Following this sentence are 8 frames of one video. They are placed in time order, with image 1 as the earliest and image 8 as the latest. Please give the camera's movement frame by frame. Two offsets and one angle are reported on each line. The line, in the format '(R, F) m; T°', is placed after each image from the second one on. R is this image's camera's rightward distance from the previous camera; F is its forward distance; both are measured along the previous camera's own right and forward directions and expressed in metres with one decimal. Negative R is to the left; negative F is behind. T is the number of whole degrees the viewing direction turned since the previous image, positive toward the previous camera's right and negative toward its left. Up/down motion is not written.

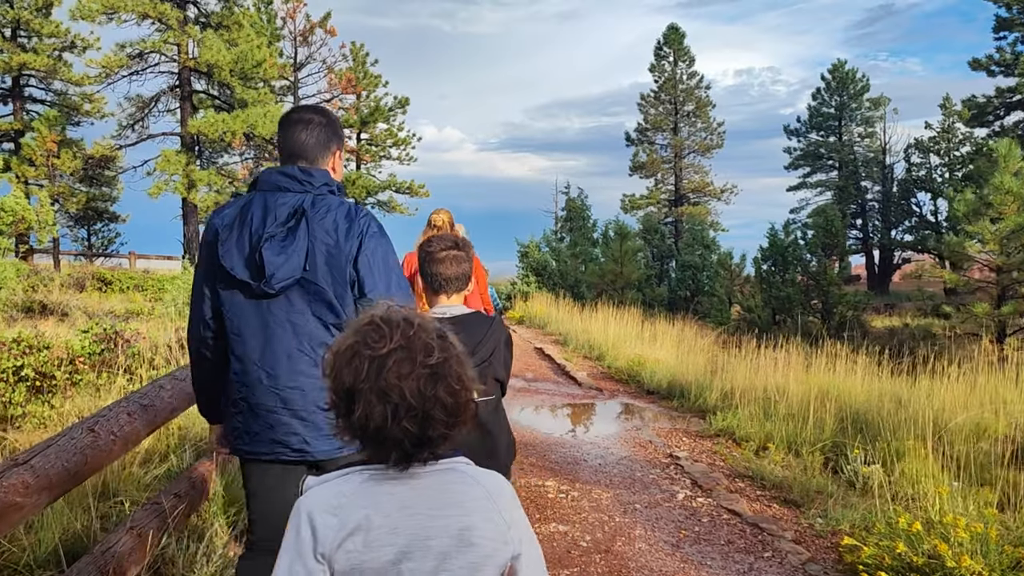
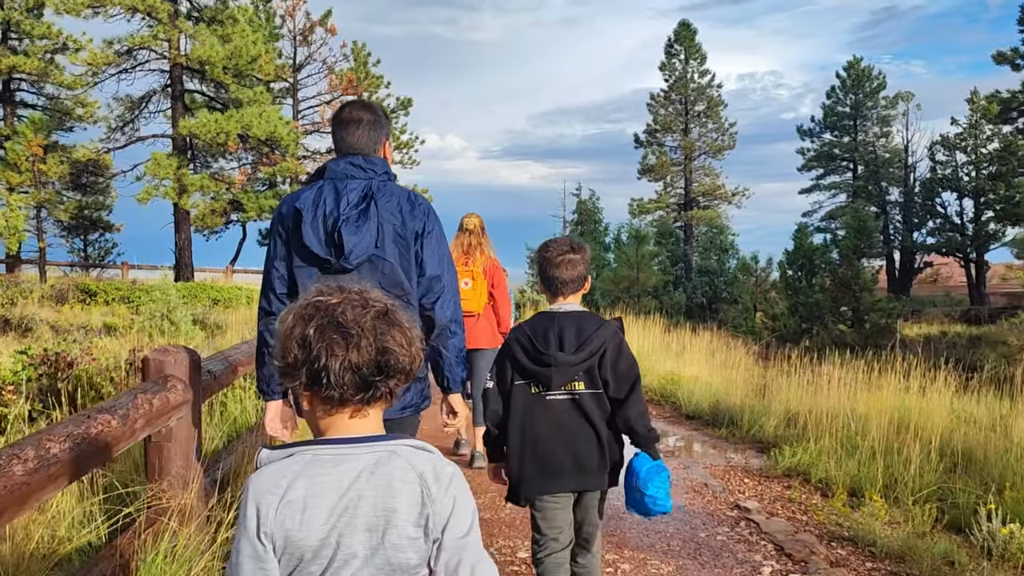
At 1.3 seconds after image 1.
(-0.1, +1.2) m; 0°
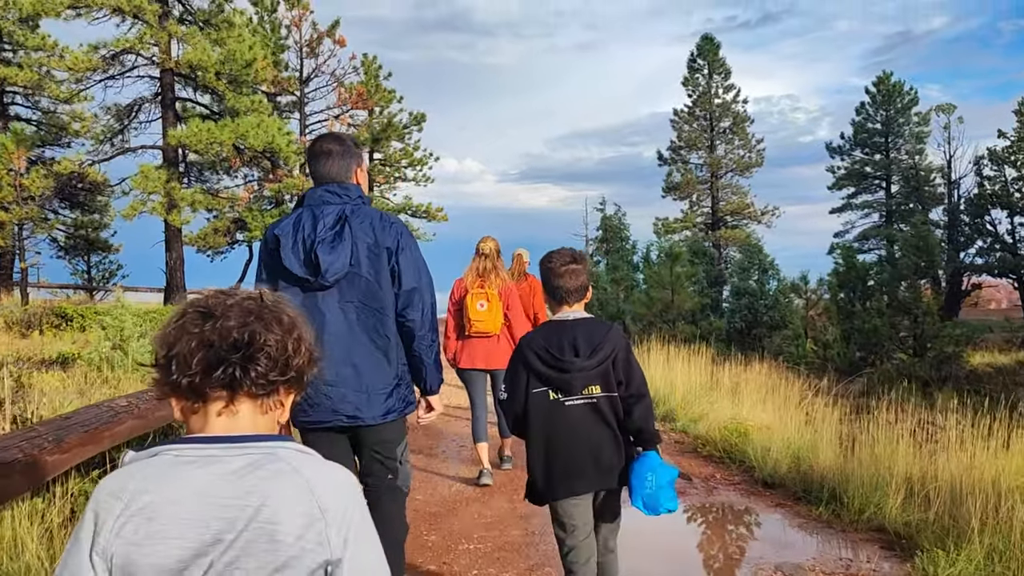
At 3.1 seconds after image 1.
(0.0, +1.9) m; -1°
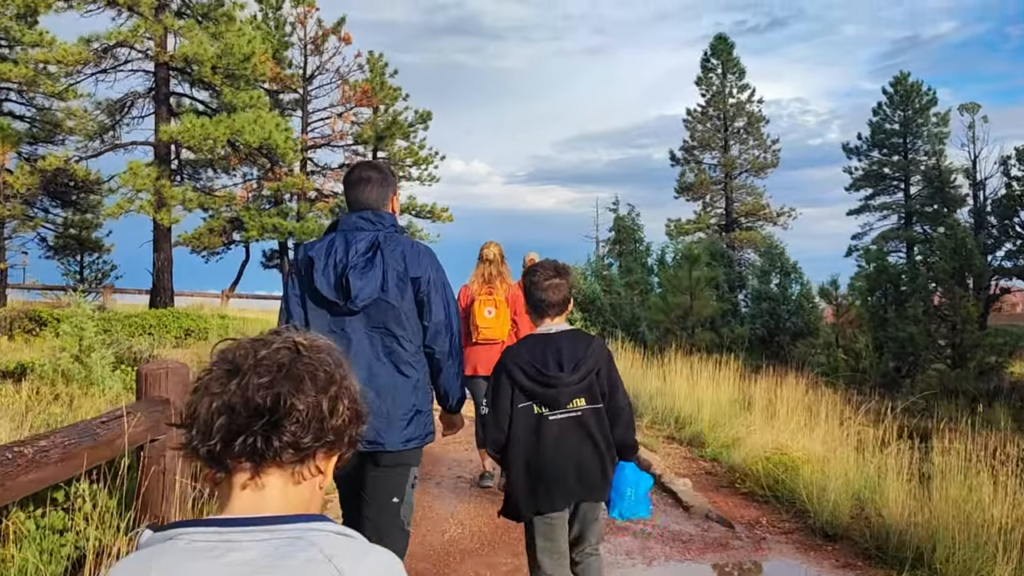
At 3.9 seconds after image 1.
(0.0, +1.1) m; -1°
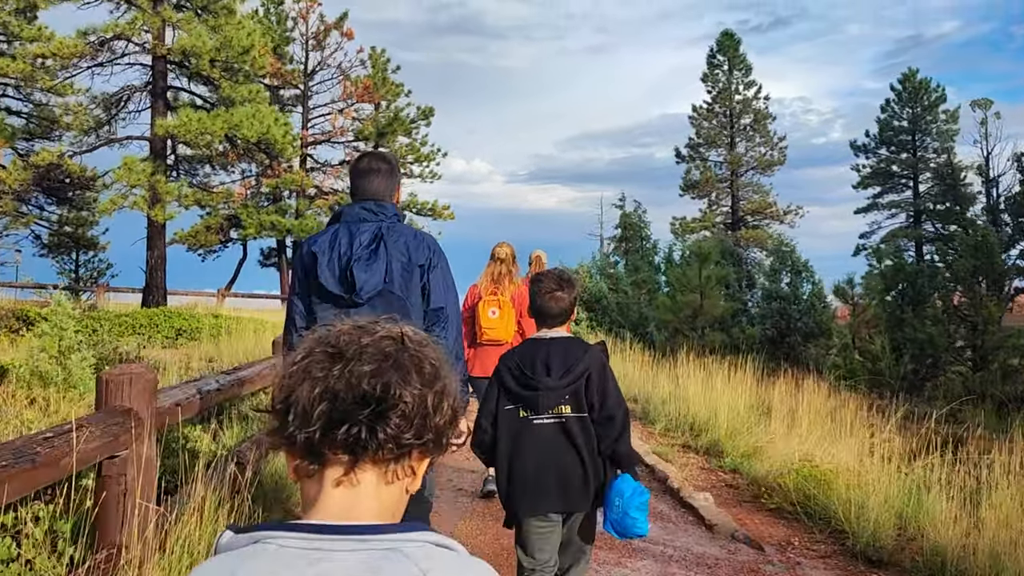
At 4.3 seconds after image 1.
(0.0, +0.5) m; 0°
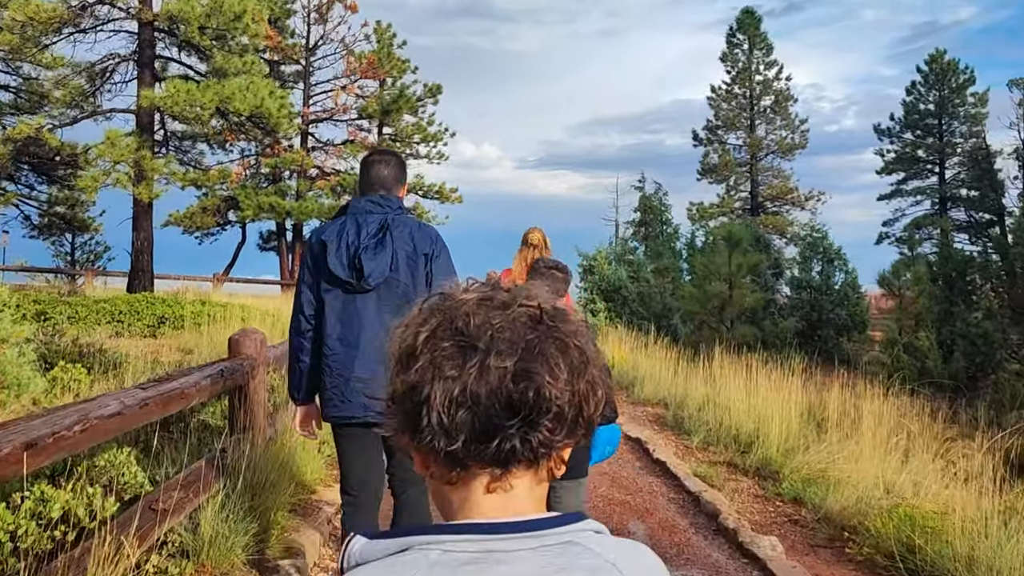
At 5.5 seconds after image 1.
(0.0, +1.2) m; -1°
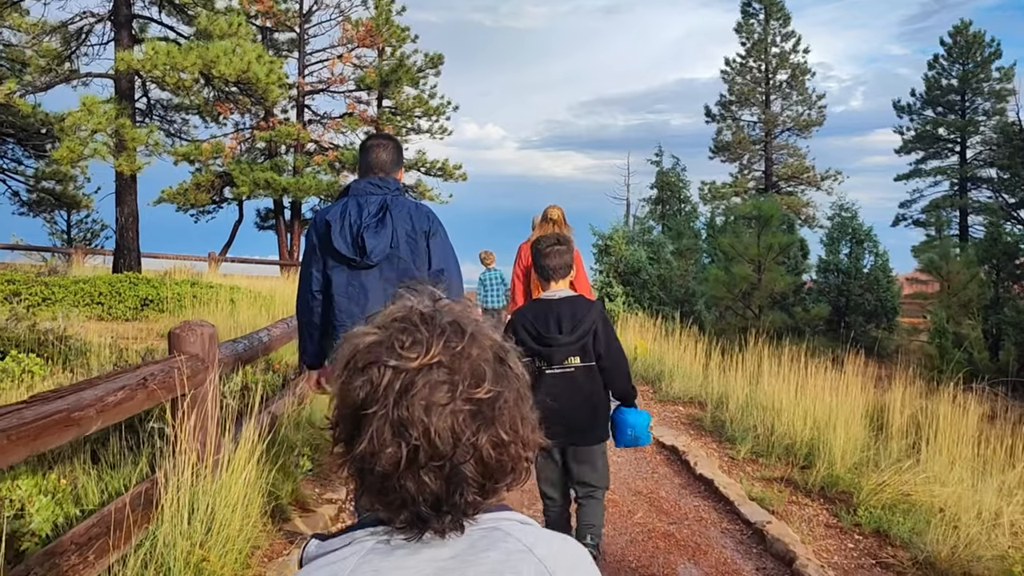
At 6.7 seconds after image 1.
(-0.1, +1.0) m; 0°
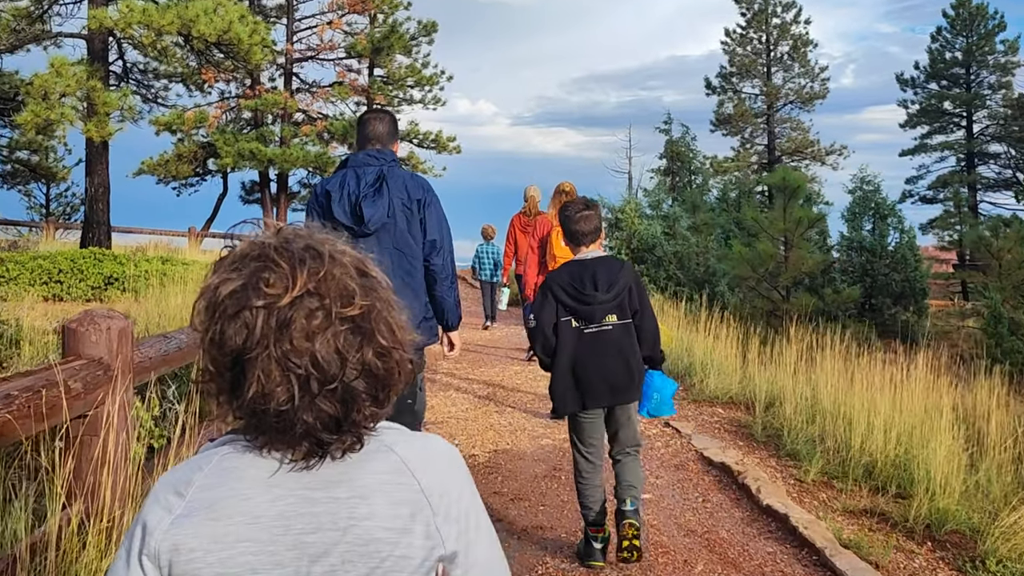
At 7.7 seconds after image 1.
(-0.2, +1.2) m; +1°
